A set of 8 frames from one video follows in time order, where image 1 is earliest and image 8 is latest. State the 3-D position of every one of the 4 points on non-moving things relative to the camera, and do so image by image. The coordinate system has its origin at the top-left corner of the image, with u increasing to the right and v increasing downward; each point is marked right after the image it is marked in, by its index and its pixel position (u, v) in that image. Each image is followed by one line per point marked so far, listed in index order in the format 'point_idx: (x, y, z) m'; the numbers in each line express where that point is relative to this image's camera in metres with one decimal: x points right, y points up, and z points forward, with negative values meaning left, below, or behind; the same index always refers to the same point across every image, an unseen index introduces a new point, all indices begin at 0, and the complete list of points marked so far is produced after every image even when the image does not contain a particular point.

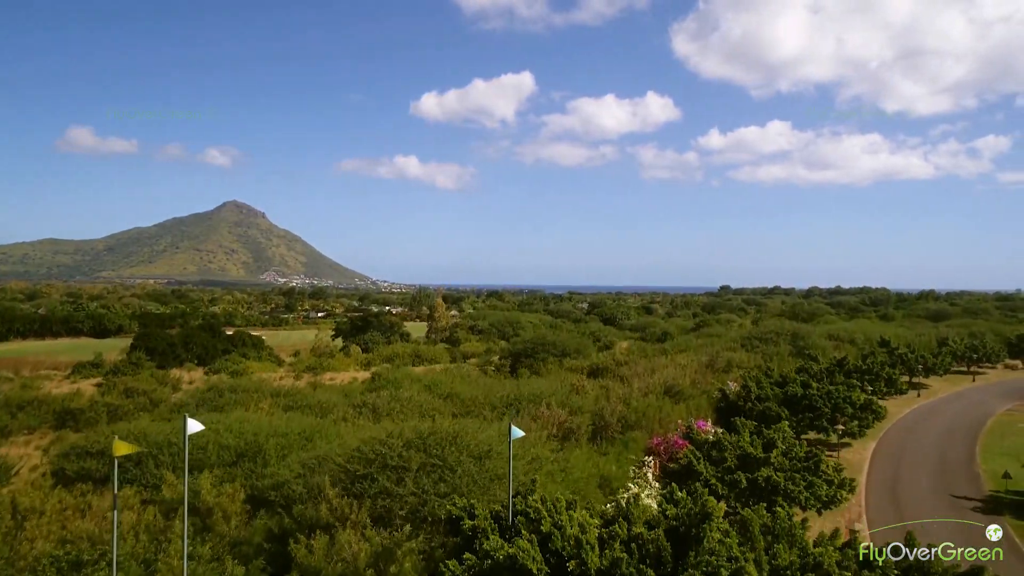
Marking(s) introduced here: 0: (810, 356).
0: (+4.8, -1.1, +12.2) m
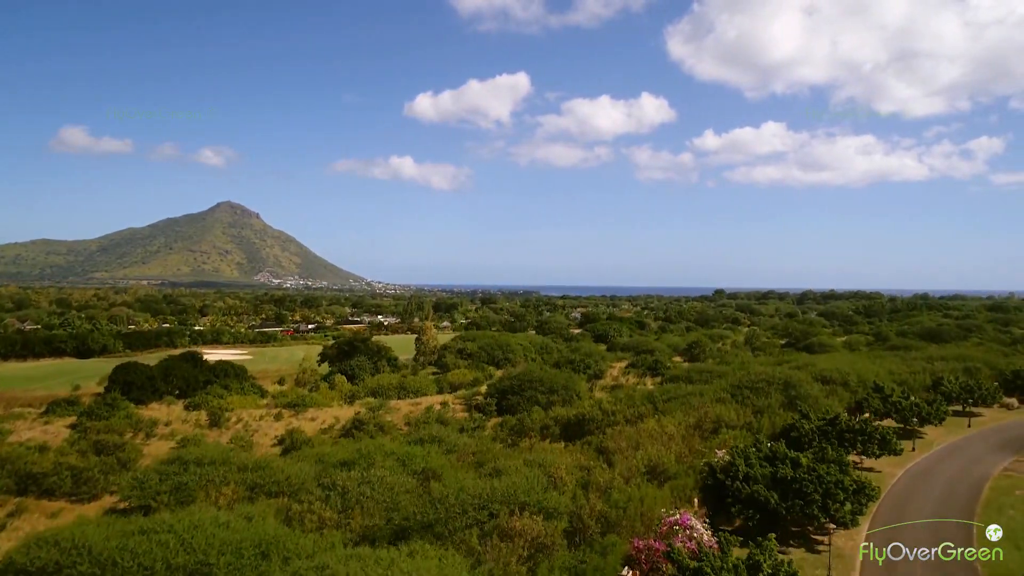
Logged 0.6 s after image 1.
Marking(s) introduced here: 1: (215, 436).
0: (+4.5, -1.9, +11.8) m
1: (-5.7, -2.9, +14.7) m
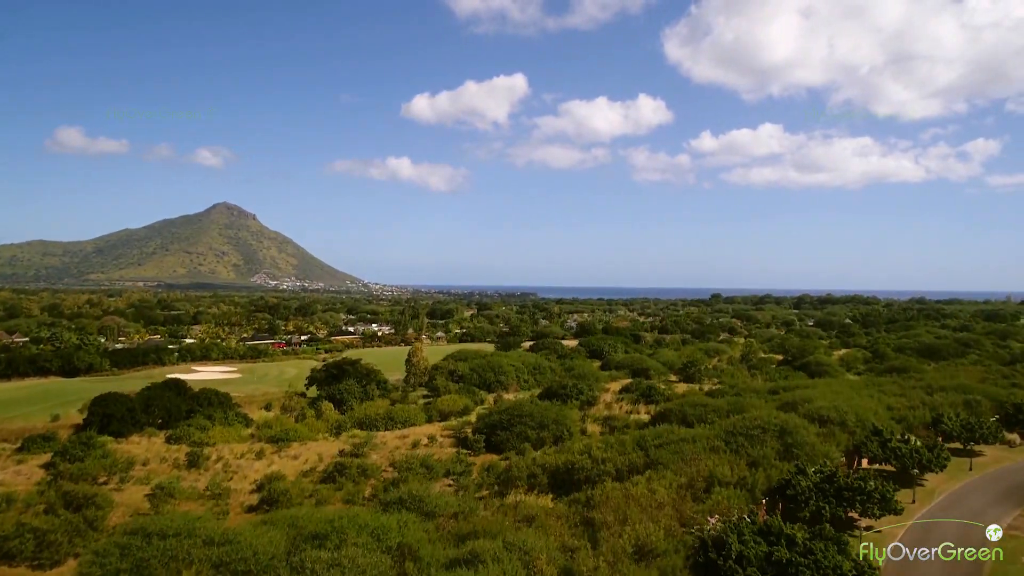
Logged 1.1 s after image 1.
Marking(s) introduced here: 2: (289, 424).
0: (+4.3, -2.7, +11.4) m
1: (-5.9, -3.6, +14.2) m
2: (-5.8, -3.5, +19.8) m
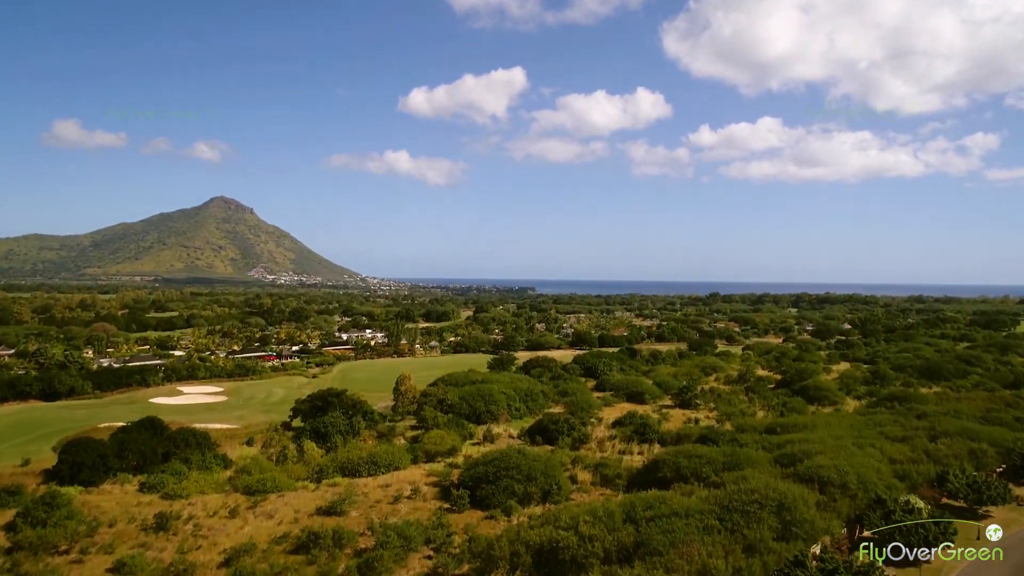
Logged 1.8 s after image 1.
0: (+4.0, -3.7, +10.7) m
1: (-6.2, -4.6, +13.5) m
2: (-6.1, -4.5, +19.1) m
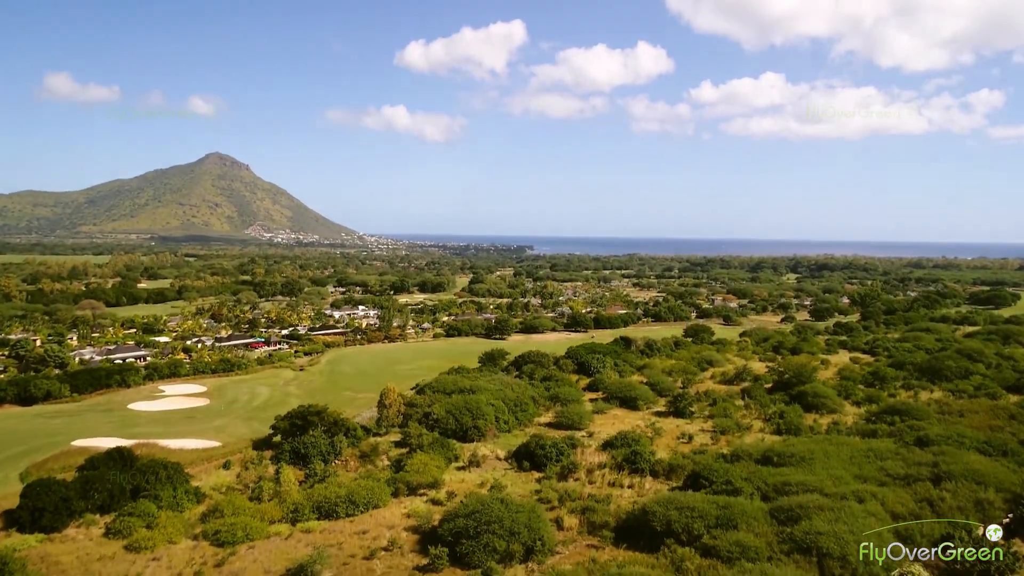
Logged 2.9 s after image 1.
0: (+3.6, -4.9, +9.8) m
1: (-6.6, -5.6, +12.7) m
2: (-6.5, -5.2, +18.3) m
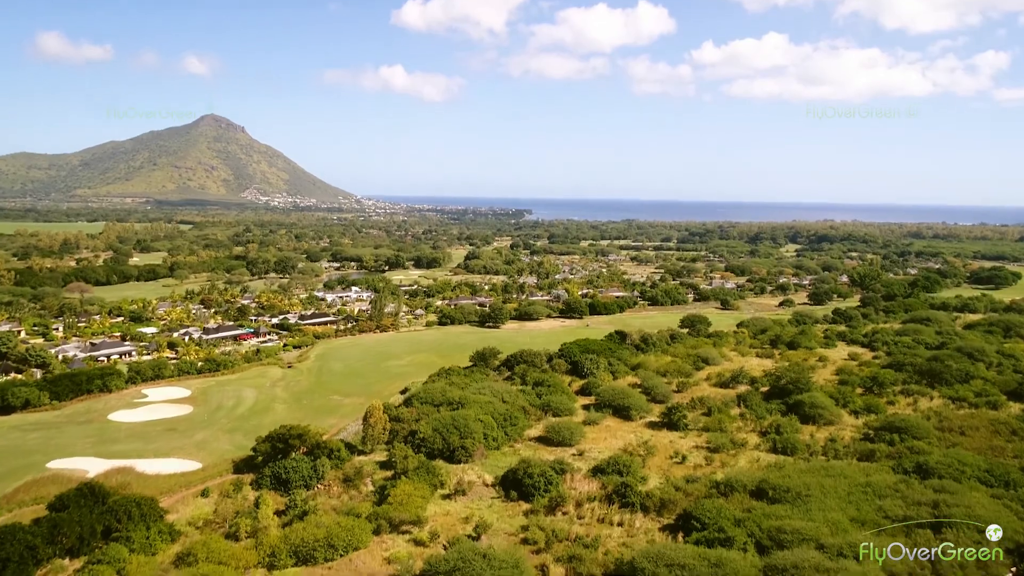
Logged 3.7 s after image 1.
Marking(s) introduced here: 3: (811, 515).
0: (+3.3, -6.2, +9.2) m
1: (-6.9, -6.7, +12.1) m
2: (-6.8, -6.0, +17.6) m
3: (+7.0, -5.3, +17.8) m
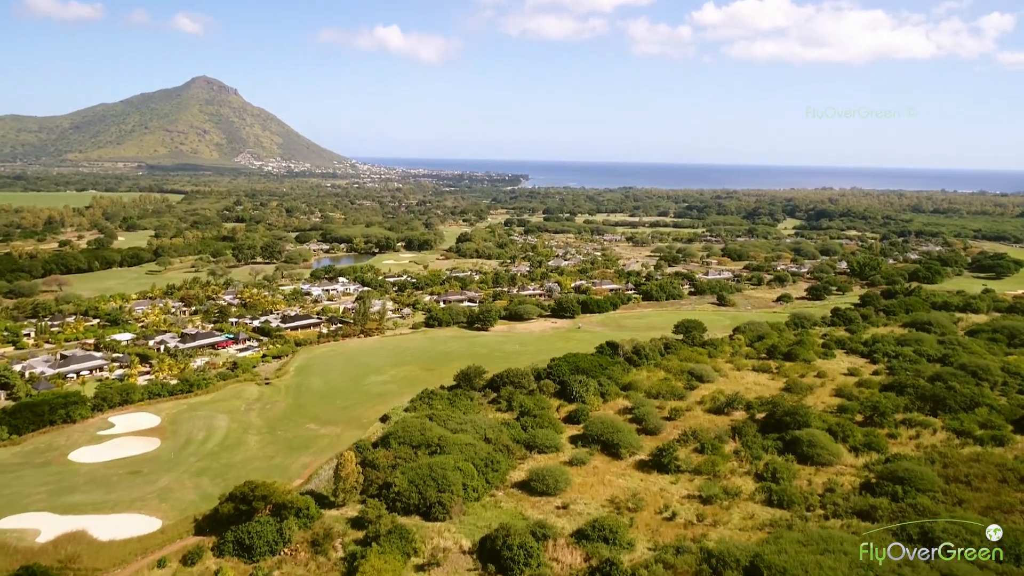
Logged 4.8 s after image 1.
0: (+2.8, -8.3, +8.0) m
1: (-7.5, -8.6, +10.8) m
2: (-7.4, -7.7, +16.3) m
3: (+6.4, -6.9, +16.4) m
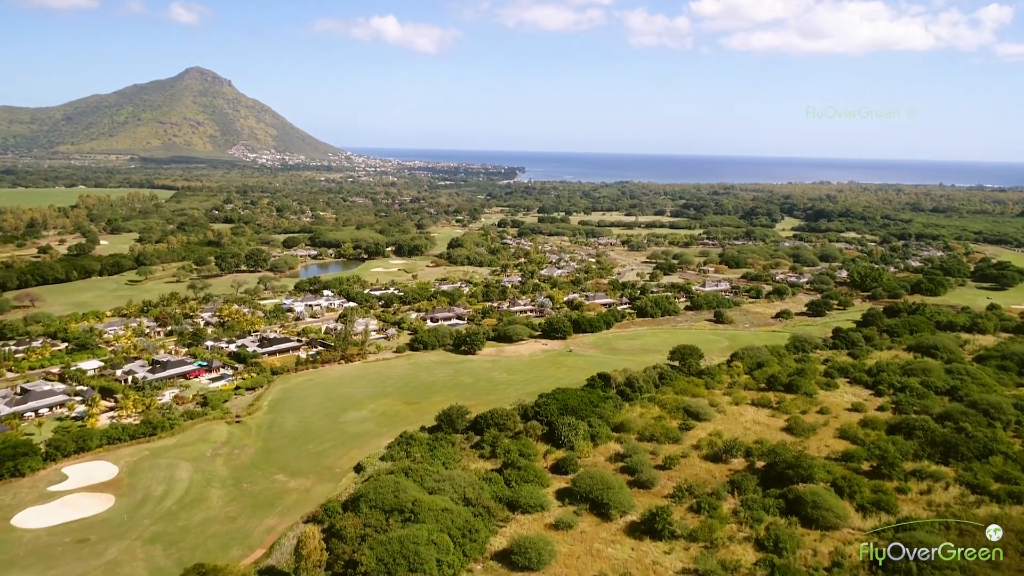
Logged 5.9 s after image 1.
0: (+2.2, -10.1, +6.0) m
1: (-8.1, -10.4, +8.8) m
2: (-8.0, -9.4, +14.3) m
3: (+5.8, -8.7, +14.5) m
